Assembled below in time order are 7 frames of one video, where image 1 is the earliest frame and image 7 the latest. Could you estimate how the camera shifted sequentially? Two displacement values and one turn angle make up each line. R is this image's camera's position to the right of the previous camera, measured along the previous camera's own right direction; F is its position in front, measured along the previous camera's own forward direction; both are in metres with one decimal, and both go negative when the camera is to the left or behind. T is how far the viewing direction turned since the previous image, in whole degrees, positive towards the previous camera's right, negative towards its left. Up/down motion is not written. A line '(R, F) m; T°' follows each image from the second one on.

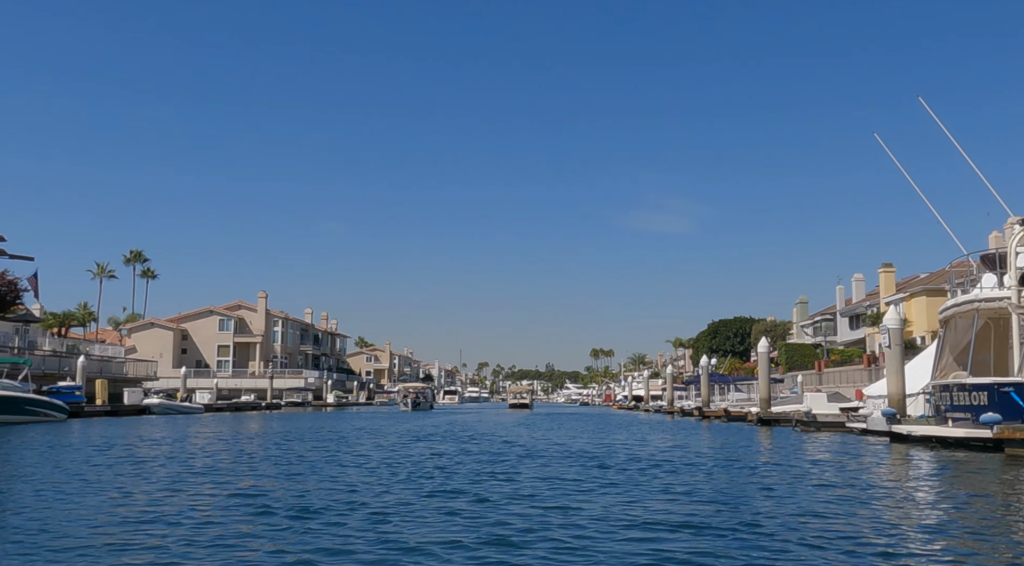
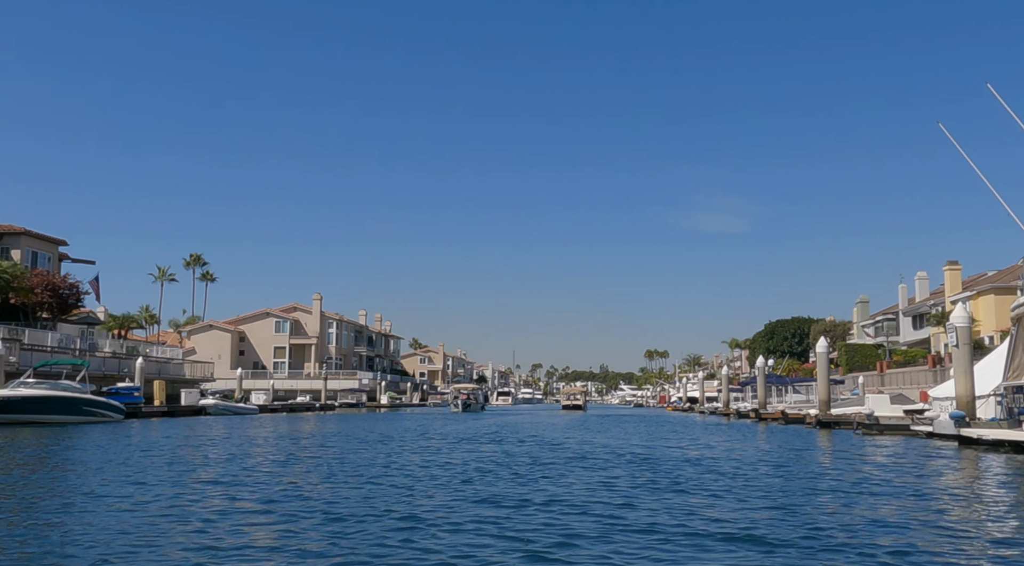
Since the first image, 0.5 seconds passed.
(0.0, +0.4) m; -3°
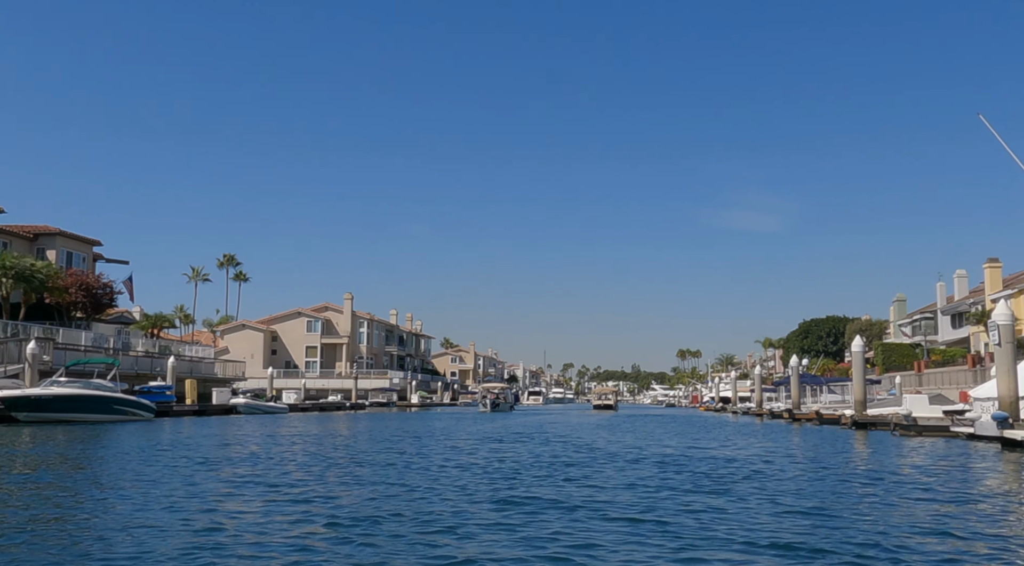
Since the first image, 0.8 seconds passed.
(+0.1, +0.3) m; -2°
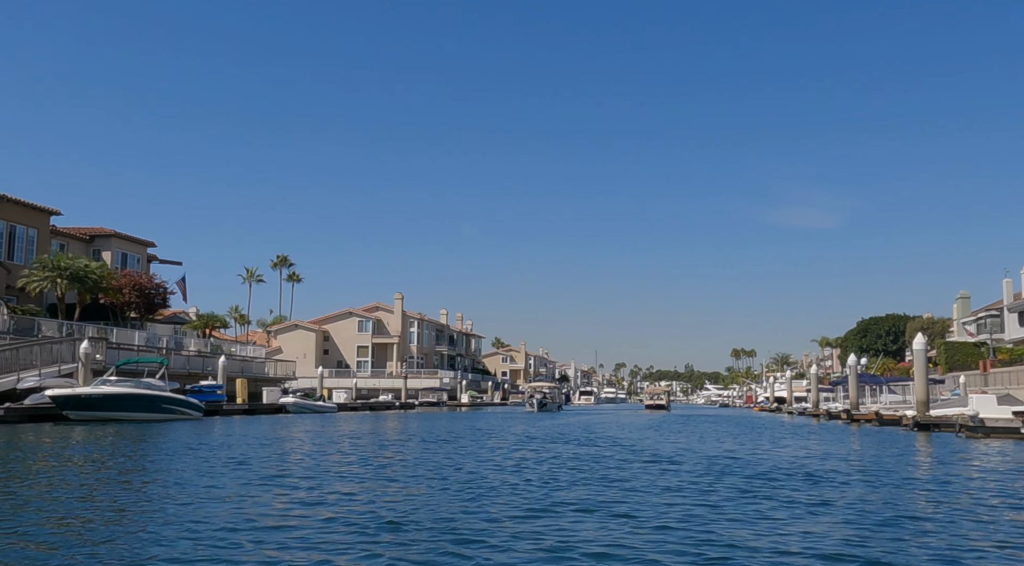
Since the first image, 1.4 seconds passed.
(+0.1, +0.6) m; -3°
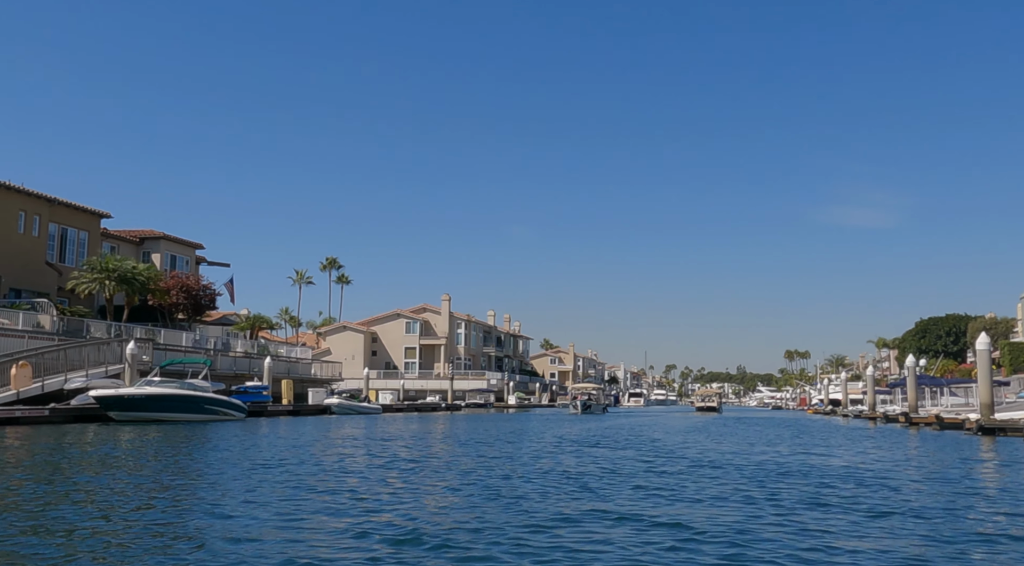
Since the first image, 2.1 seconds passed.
(+0.2, +0.8) m; -3°
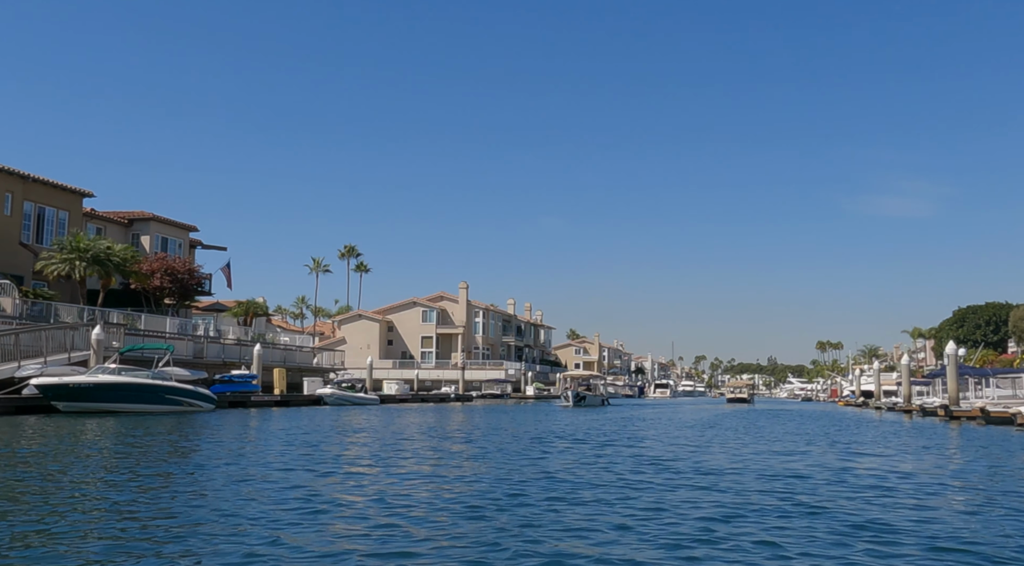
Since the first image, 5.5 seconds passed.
(+1.4, +3.8) m; -2°
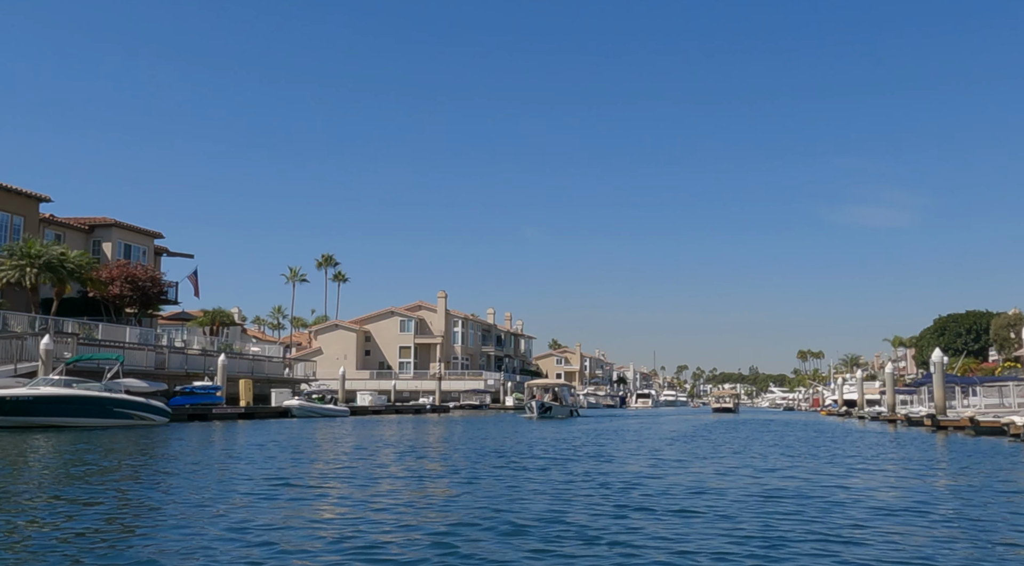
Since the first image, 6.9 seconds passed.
(+0.5, +1.6) m; +1°
